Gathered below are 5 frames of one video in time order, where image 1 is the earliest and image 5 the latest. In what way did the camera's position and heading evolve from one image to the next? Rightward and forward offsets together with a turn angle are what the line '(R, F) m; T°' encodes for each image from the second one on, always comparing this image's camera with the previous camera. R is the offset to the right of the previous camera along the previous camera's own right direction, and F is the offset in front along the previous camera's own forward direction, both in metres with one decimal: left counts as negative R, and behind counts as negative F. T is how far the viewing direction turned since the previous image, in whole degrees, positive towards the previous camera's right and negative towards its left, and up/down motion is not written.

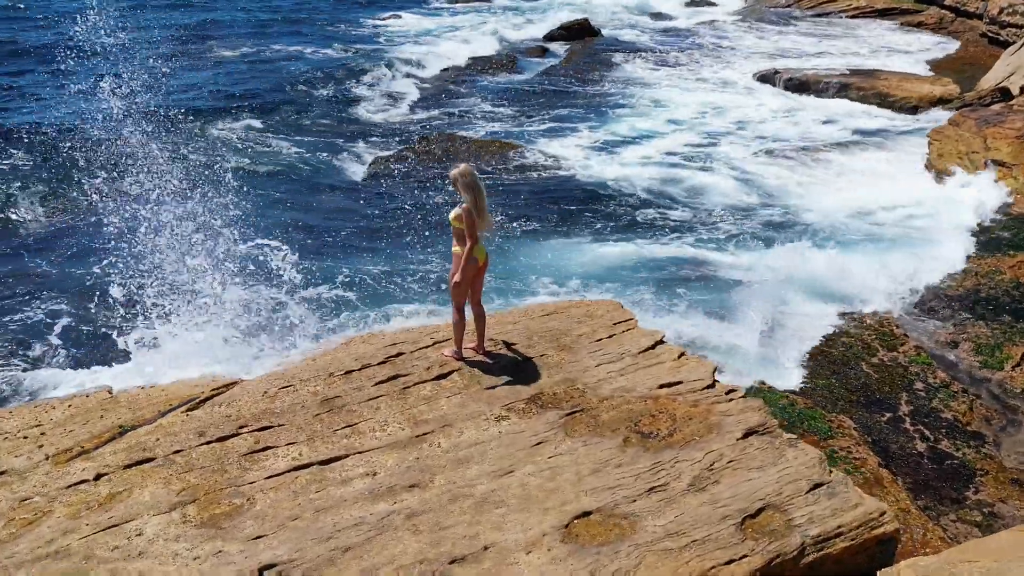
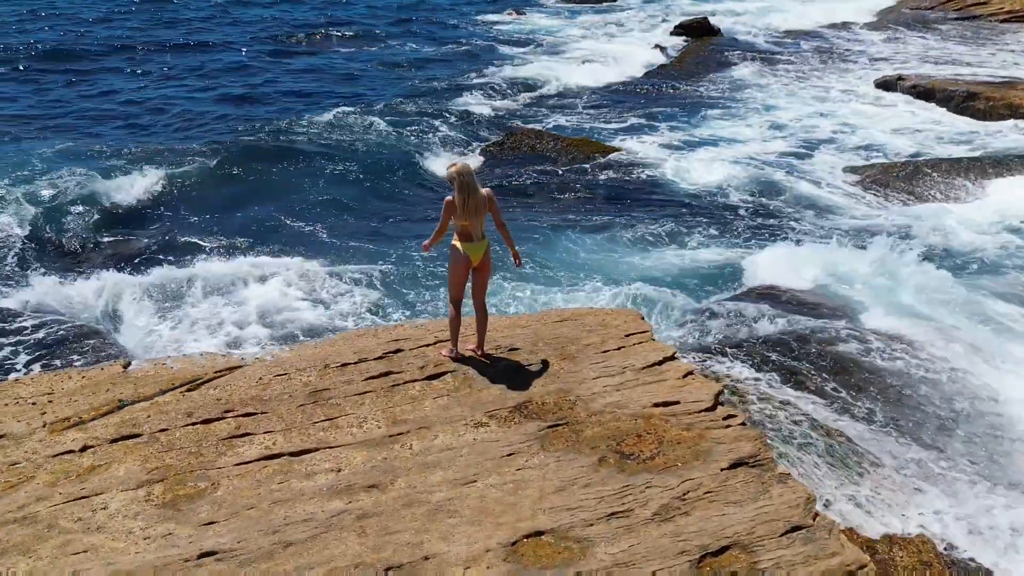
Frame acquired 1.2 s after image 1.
(+1.1, +0.3) m; -8°
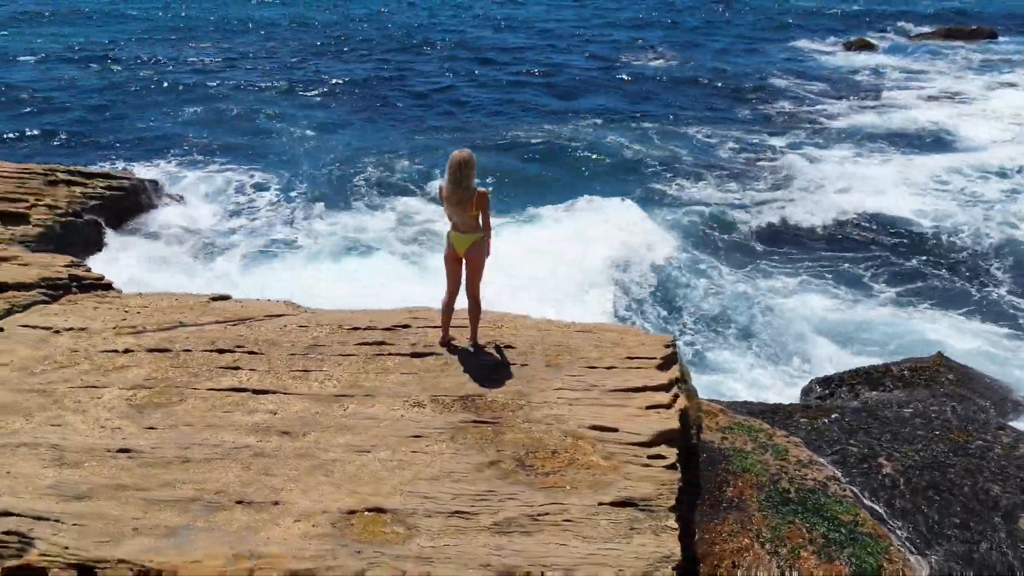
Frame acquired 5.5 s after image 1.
(+2.9, +0.7) m; -23°
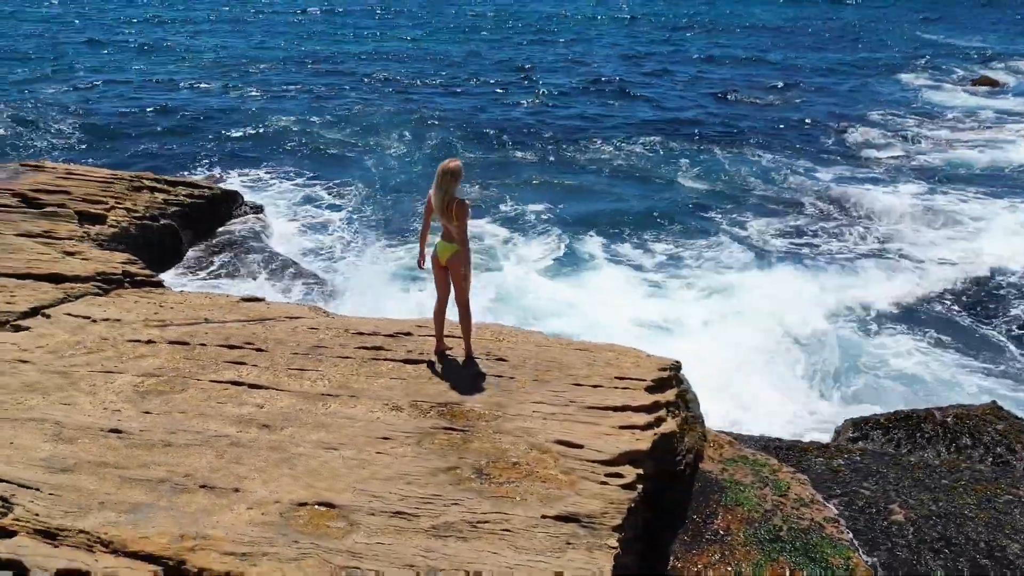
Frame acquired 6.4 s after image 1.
(+1.0, 0.0) m; -7°
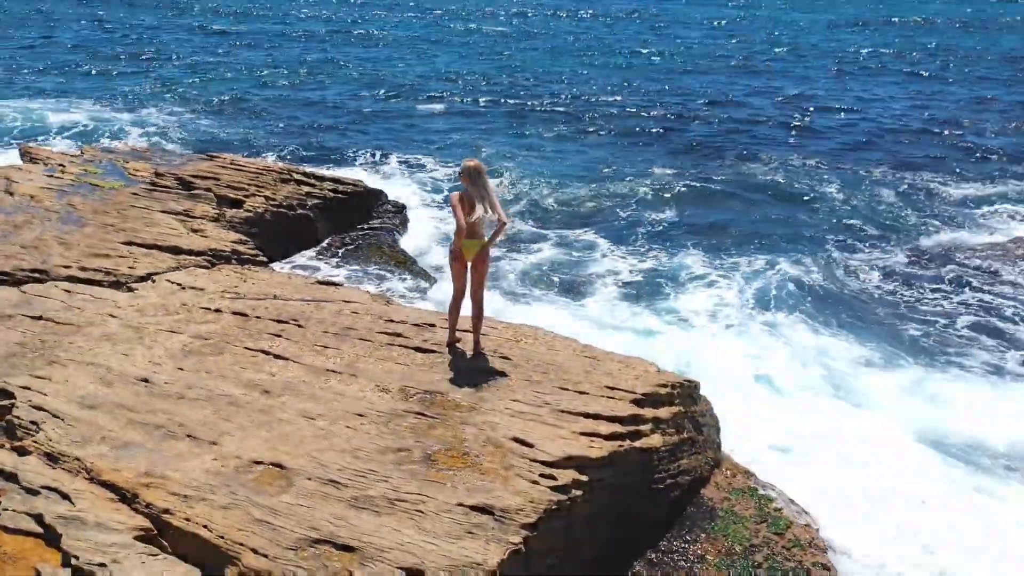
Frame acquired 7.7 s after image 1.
(+1.7, +0.1) m; -14°
